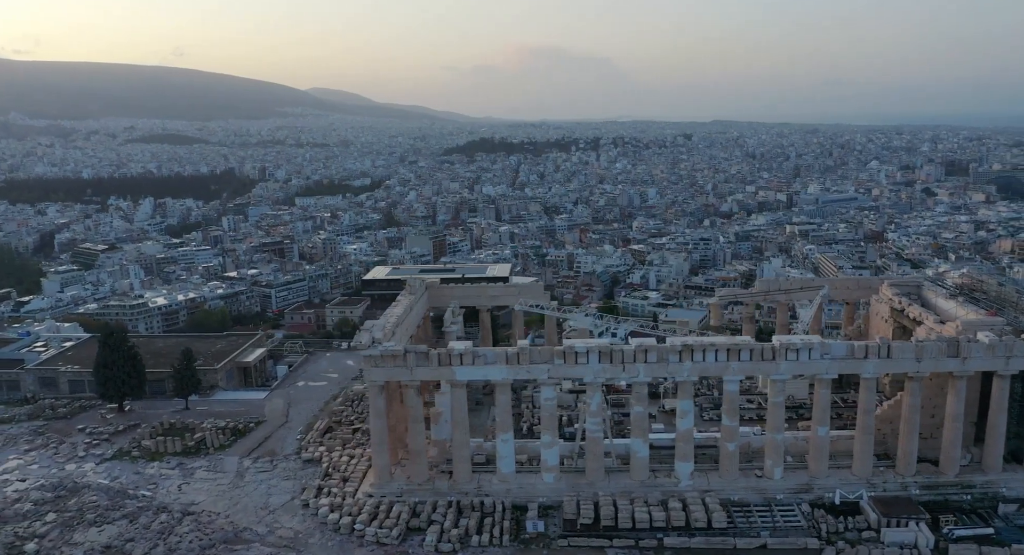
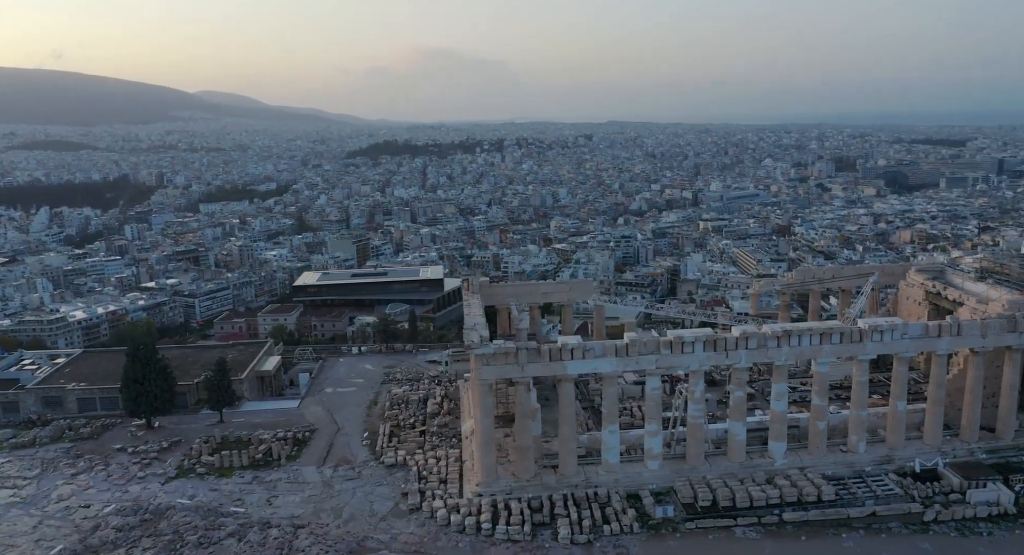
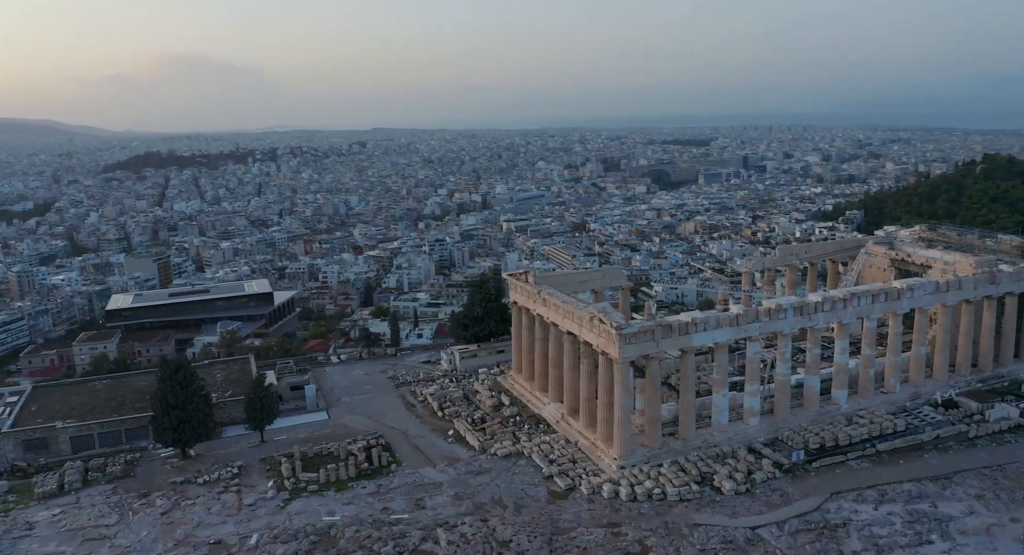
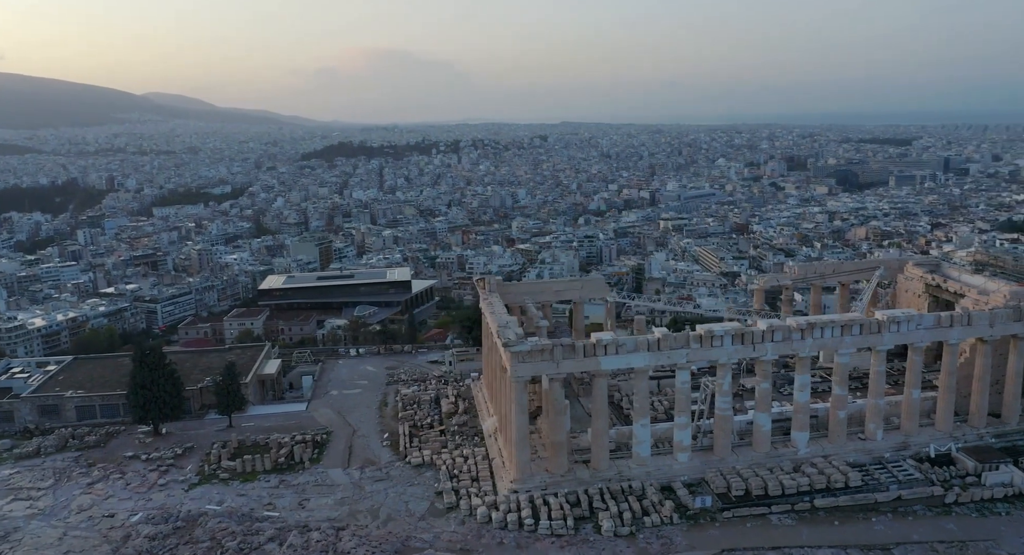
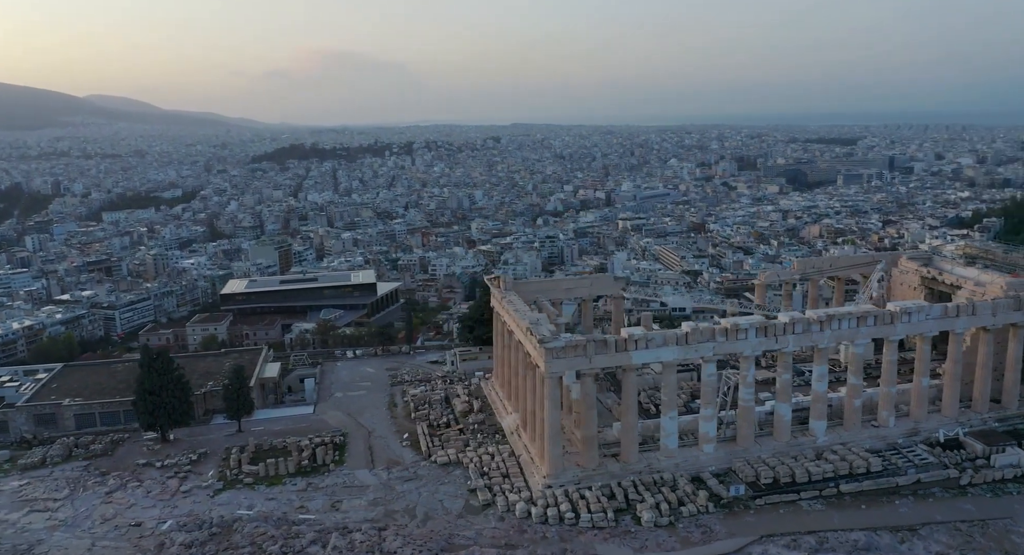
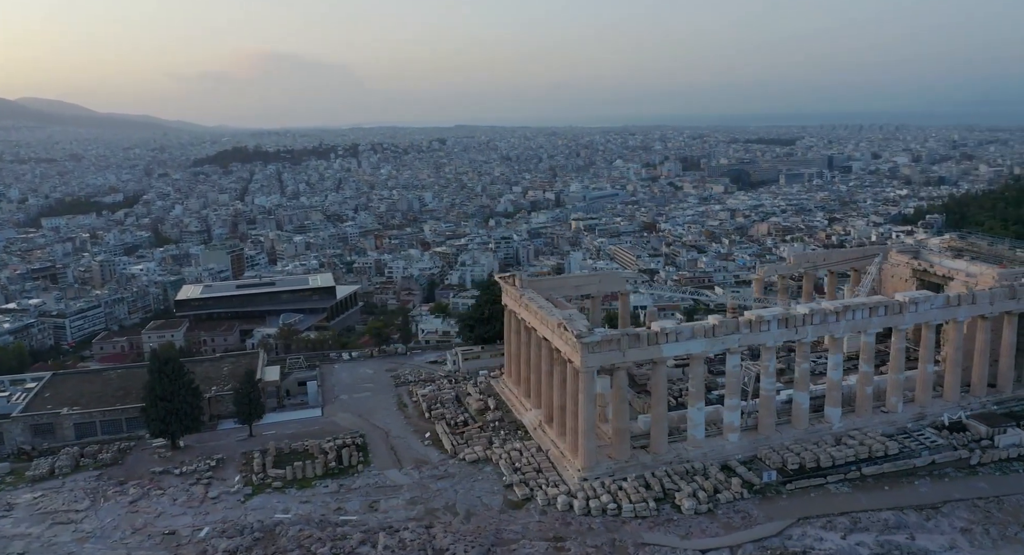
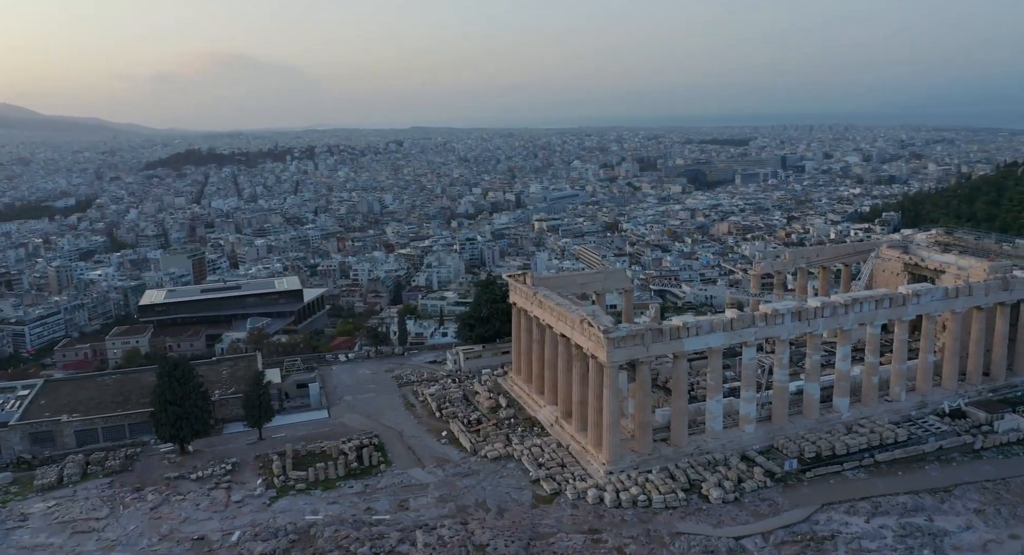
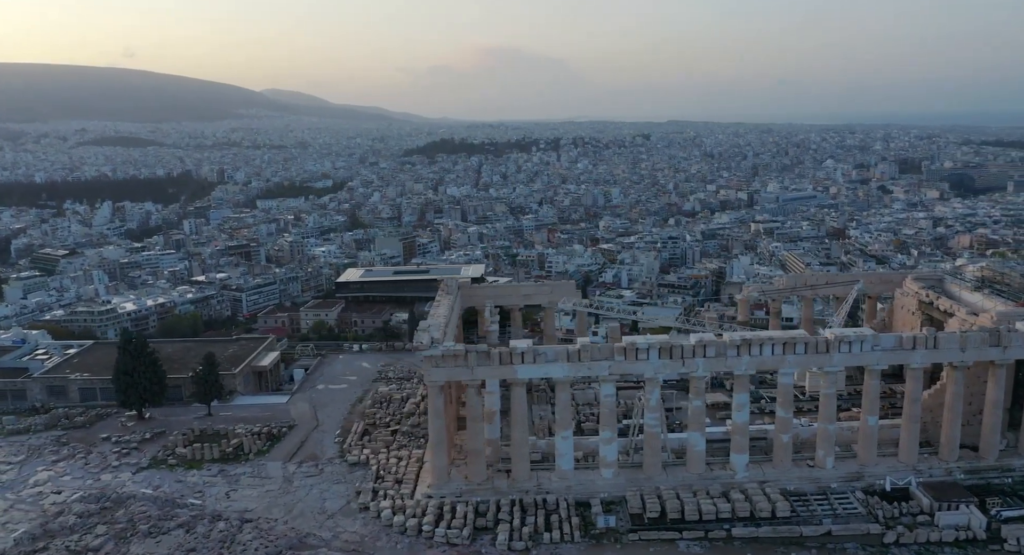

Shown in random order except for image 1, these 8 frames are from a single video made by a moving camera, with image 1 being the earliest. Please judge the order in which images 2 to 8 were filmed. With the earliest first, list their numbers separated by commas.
8, 2, 4, 5, 6, 7, 3
